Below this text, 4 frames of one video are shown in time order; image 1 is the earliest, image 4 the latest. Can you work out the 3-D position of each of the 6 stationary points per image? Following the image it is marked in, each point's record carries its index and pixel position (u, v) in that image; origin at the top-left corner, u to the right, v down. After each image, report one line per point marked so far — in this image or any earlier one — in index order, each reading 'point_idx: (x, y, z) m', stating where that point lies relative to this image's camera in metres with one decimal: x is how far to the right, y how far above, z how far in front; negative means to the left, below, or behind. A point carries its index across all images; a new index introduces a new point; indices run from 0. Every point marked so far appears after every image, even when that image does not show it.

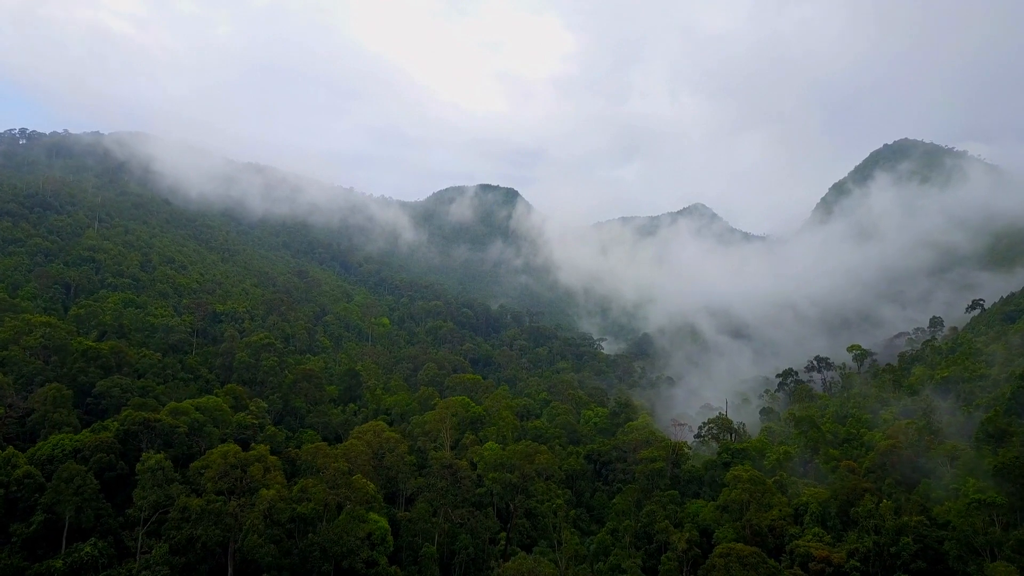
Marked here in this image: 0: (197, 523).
0: (-11.2, -8.3, +19.6) m
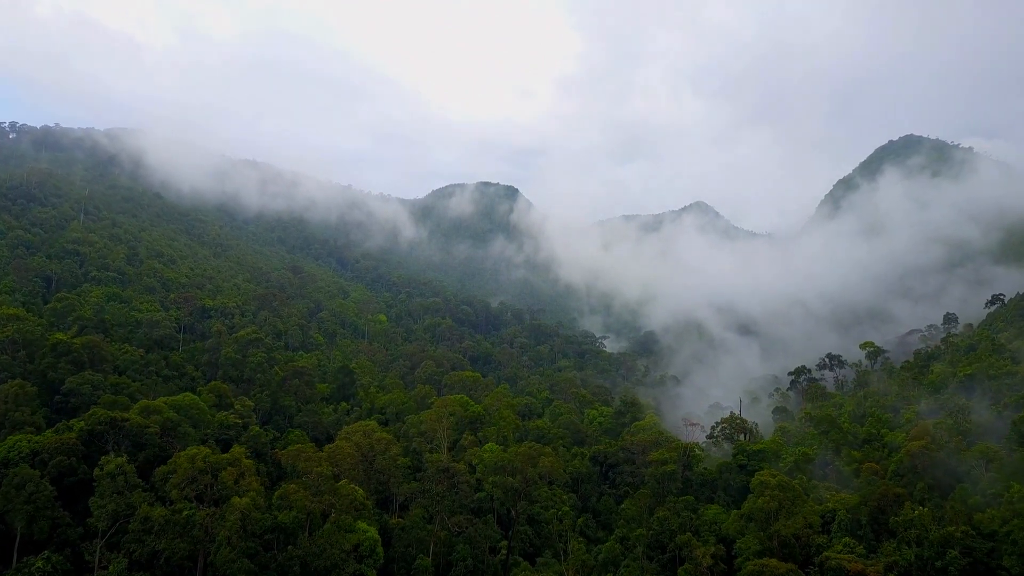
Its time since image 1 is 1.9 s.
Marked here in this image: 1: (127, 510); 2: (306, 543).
0: (-11.1, -7.8, +17.5) m
1: (-12.7, -7.3, +18.2) m
2: (-7.4, -9.1, +19.8) m
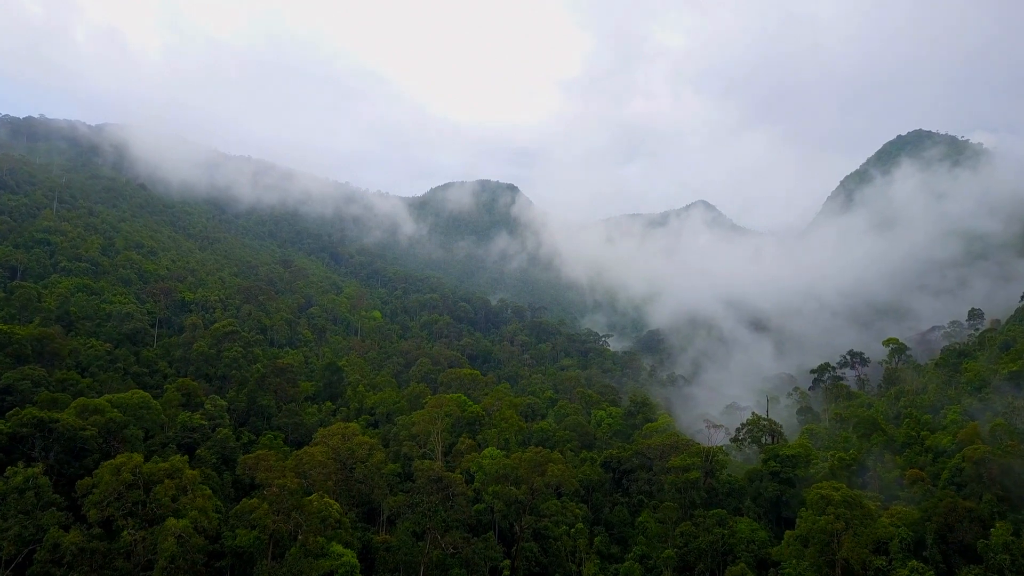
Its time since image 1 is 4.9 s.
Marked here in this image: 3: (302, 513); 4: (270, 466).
0: (-10.9, -7.0, +13.8) m
1: (-12.5, -6.5, +14.6) m
2: (-7.3, -8.3, +16.1) m
3: (-6.6, -7.1, +17.5) m
4: (-8.5, -6.3, +19.7) m
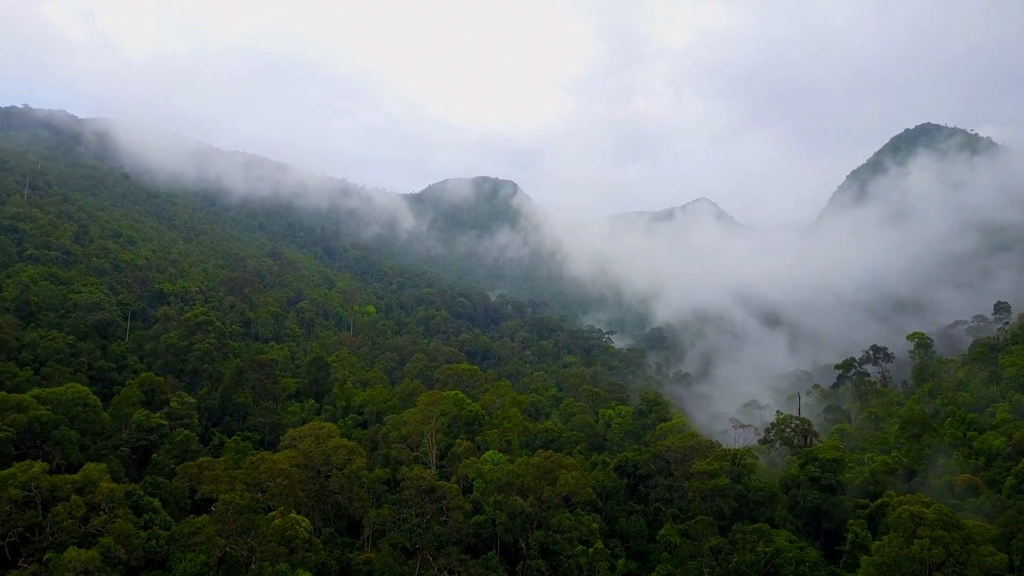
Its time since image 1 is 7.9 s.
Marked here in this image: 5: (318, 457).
0: (-10.7, -6.1, +10.4) m
1: (-12.3, -5.6, +11.1) m
2: (-7.0, -7.5, +12.7) m
3: (-6.4, -6.3, +14.1) m
4: (-8.3, -5.5, +16.3) m
5: (-6.6, -5.8, +18.9) m
